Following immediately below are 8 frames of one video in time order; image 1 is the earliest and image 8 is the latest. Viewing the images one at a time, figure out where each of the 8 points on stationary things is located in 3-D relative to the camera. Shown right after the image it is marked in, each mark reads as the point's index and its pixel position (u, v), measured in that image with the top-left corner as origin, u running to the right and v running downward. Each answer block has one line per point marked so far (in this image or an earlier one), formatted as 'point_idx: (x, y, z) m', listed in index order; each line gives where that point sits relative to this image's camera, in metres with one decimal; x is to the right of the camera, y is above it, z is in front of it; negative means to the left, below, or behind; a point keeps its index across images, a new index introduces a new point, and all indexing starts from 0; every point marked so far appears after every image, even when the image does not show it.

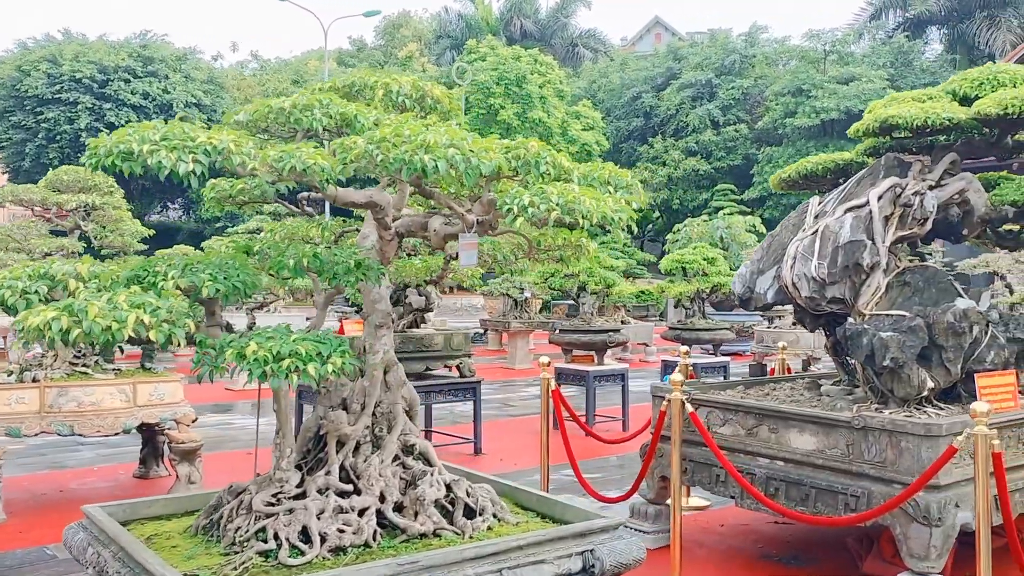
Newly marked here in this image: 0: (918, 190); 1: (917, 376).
0: (+2.6, +0.6, +6.0) m
1: (+2.4, -0.5, +5.4) m
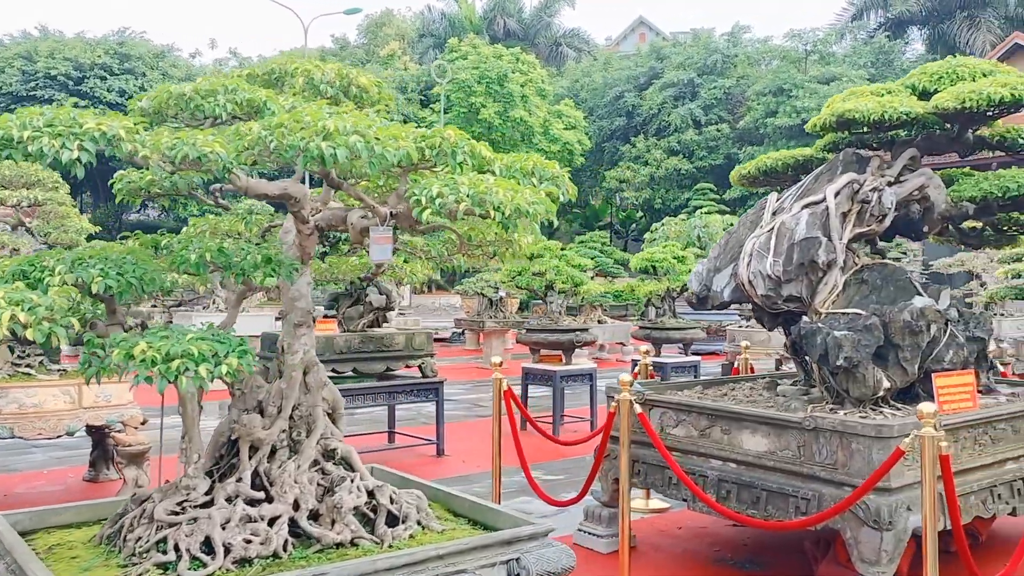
0: (+2.3, +0.7, +5.9) m
1: (+2.1, -0.5, +5.3) m
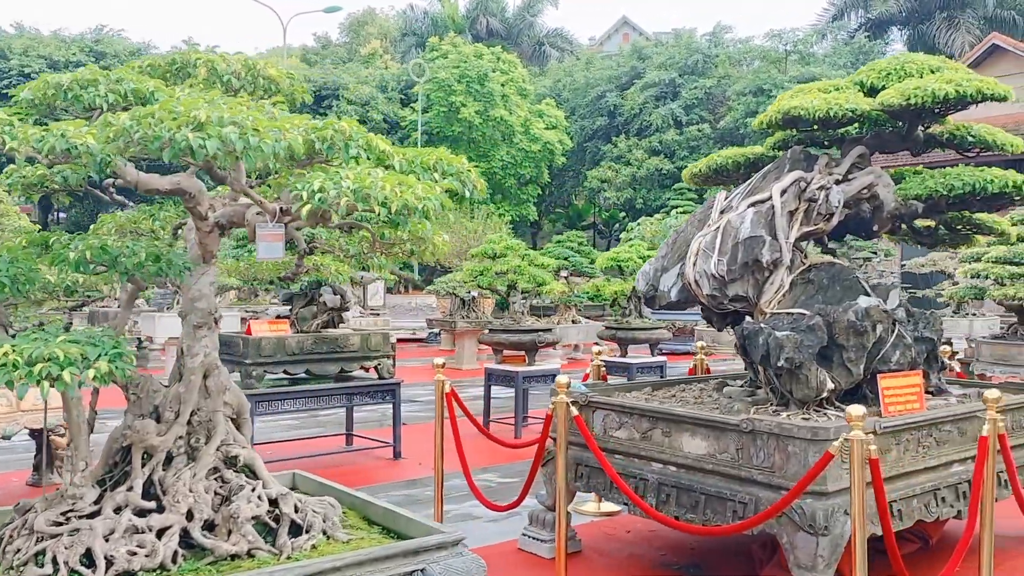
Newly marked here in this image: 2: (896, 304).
0: (+2.0, +0.7, +5.8) m
1: (+1.7, -0.5, +5.2) m
2: (+2.5, -0.1, +5.9) m
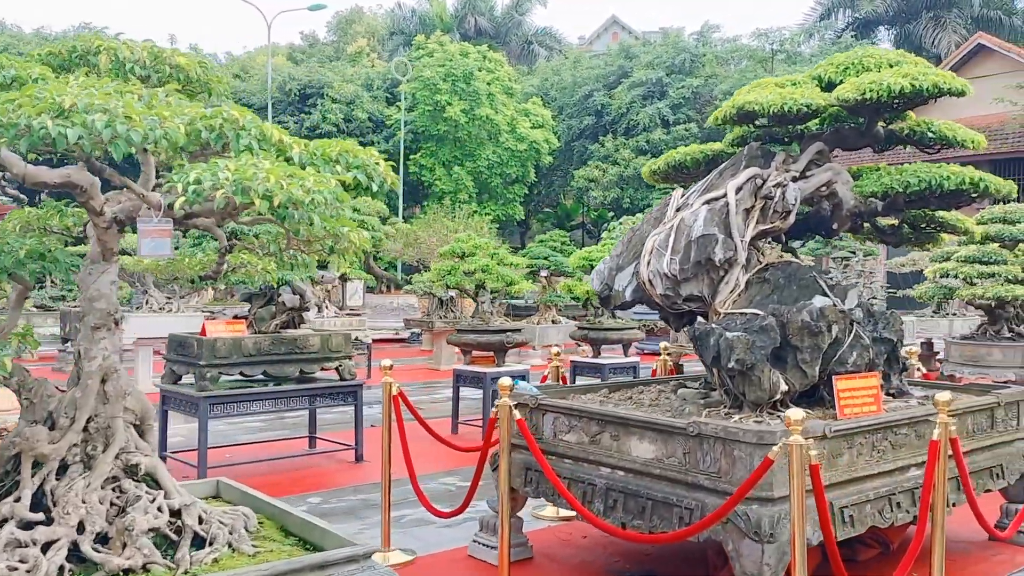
0: (+1.6, +0.7, +5.7) m
1: (+1.4, -0.5, +5.0) m
2: (+2.1, -0.1, +5.7) m
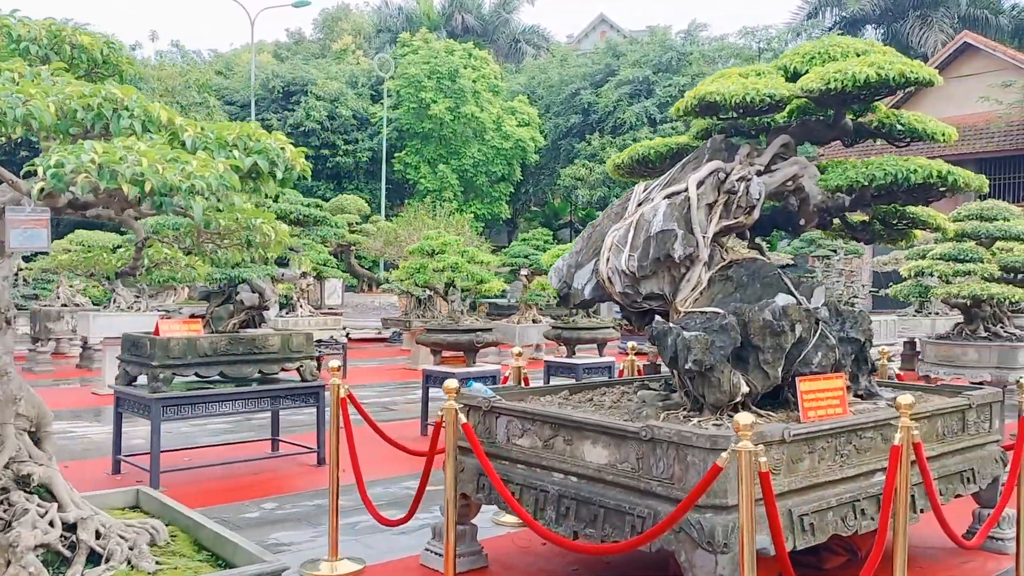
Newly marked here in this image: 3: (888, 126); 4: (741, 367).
0: (+1.4, +0.7, +5.4) m
1: (+1.1, -0.5, +4.8) m
2: (+1.9, -0.1, +5.5) m
3: (+2.3, +1.0, +5.7) m
4: (+1.3, -0.4, +5.1) m
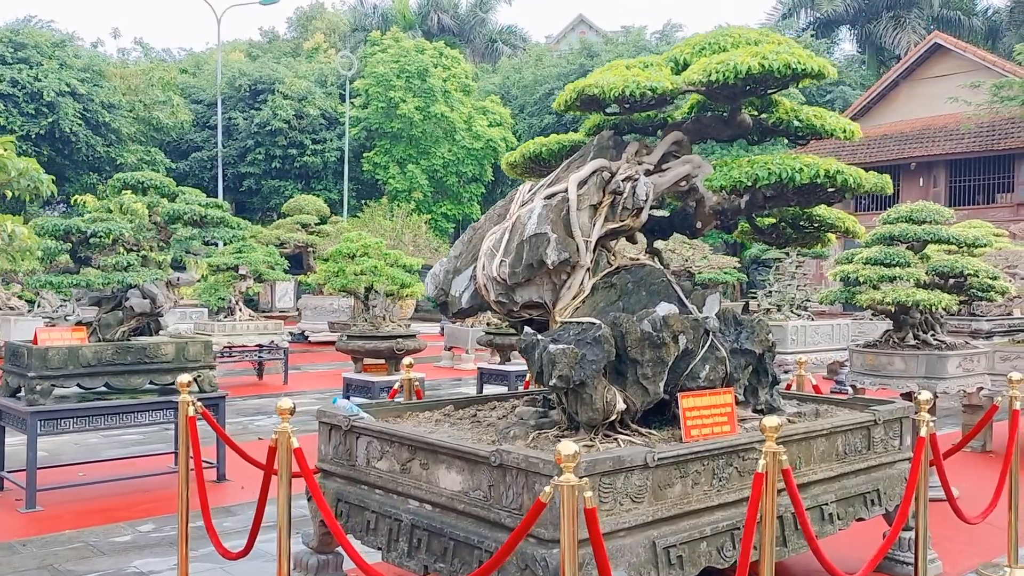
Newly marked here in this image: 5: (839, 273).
0: (+0.6, +0.6, +5.1) m
1: (+0.4, -0.5, +4.4) m
2: (+1.1, -0.1, +5.2) m
3: (+1.6, +1.0, +5.3) m
4: (+0.5, -0.5, +4.7) m
5: (+2.7, +0.1, +7.7) m
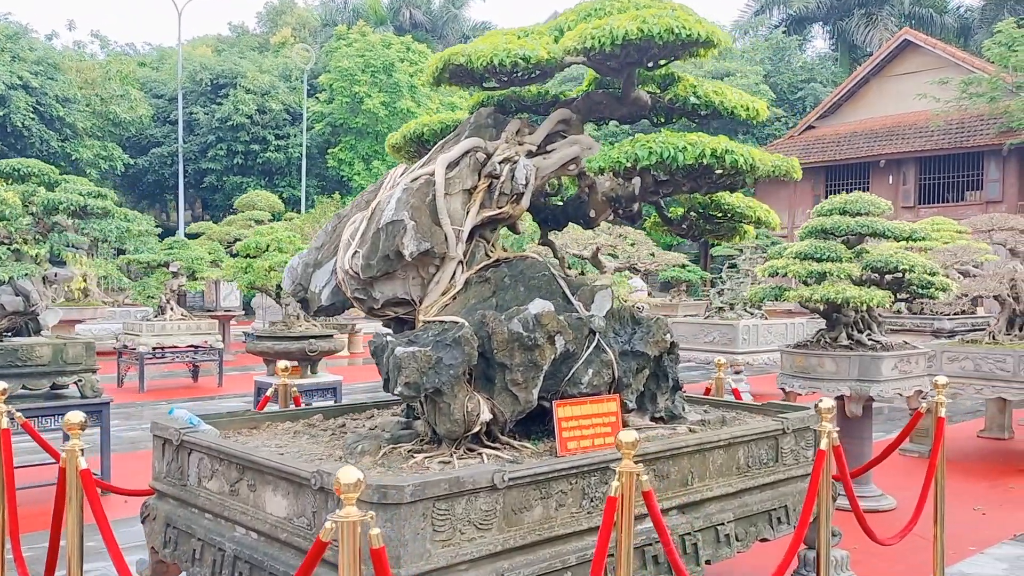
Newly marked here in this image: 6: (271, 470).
0: (0.0, +0.7, +4.5) m
1: (-0.2, -0.5, +3.9) m
2: (+0.5, -0.1, +4.6) m
3: (+0.9, +1.0, +4.8) m
4: (-0.1, -0.5, +4.2) m
5: (+2.0, +0.2, +7.2) m
6: (-1.0, -0.7, +3.6) m
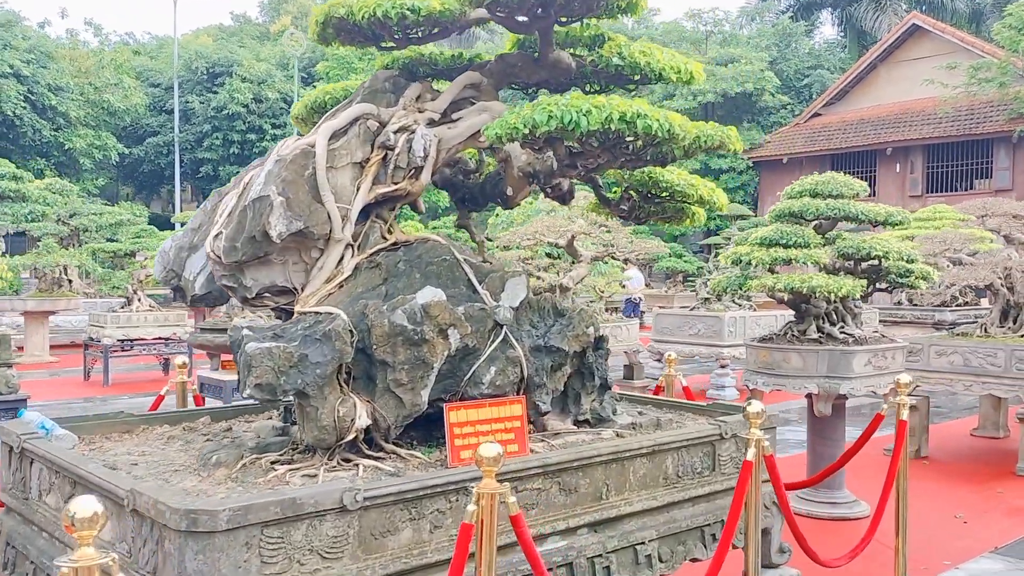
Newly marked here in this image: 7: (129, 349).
0: (-0.5, +0.7, +4.0) m
1: (-0.7, -0.5, +3.4) m
2: (0.0, -0.1, +4.1) m
3: (+0.5, +1.0, +4.2) m
4: (-0.6, -0.4, +3.6) m
5: (+1.6, +0.2, +6.7) m
6: (-1.4, -0.7, +3.1) m
7: (-5.5, -0.9, +13.1) m
